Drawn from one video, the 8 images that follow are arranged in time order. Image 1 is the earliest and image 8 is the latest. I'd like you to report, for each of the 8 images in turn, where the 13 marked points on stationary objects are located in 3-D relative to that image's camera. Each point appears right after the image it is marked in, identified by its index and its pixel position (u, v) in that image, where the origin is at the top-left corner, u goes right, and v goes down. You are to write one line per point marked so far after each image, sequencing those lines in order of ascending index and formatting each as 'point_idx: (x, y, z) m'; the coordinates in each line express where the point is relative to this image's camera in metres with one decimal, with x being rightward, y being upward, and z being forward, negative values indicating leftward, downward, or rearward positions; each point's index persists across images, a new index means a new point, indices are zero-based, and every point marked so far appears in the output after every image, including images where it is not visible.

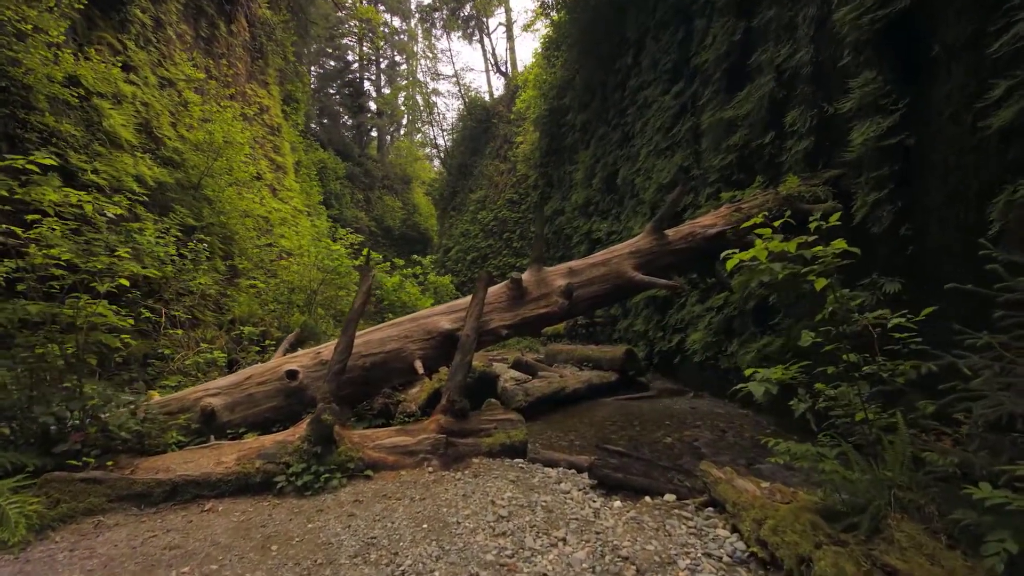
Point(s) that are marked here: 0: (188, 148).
0: (-5.8, +2.5, +9.1) m
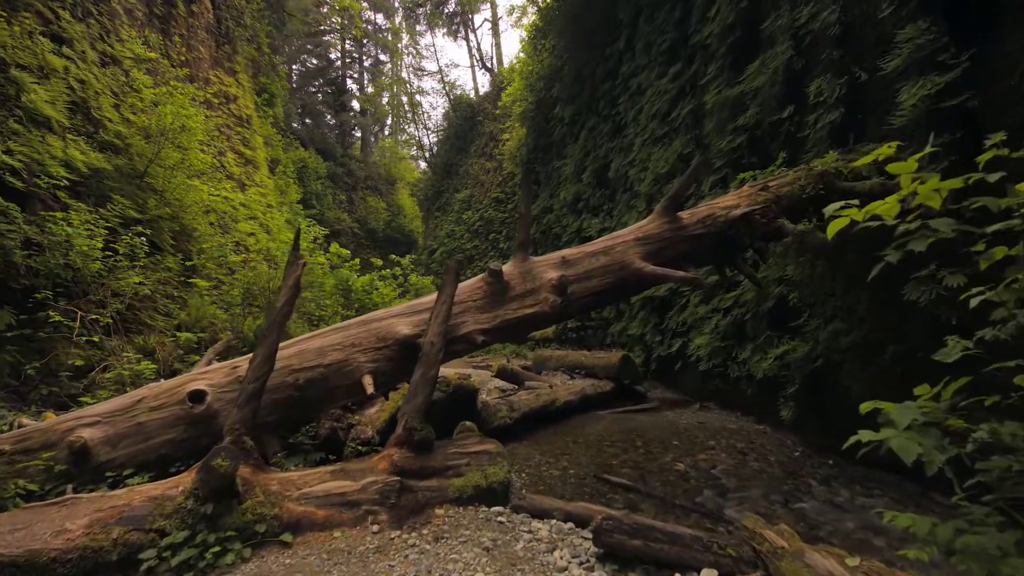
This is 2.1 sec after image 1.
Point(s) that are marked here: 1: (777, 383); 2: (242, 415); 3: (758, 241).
0: (-6.0, +2.5, +8.1) m
1: (+2.7, -1.0, +5.2) m
2: (-1.4, -0.7, +2.7) m
3: (+1.8, +0.3, +3.7) m
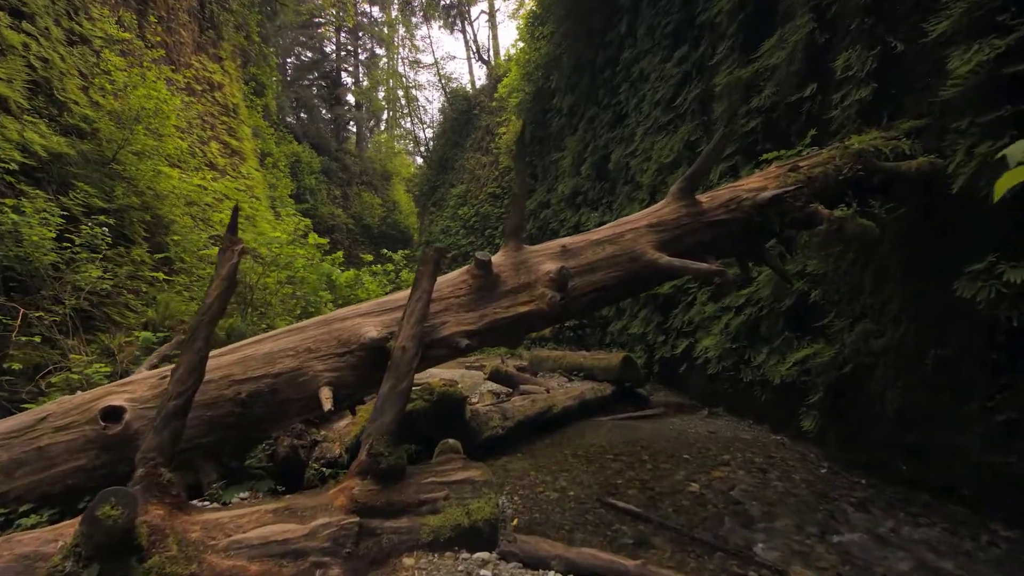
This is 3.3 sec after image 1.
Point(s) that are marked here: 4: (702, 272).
0: (-6.1, +2.6, +7.6) m
1: (+2.6, -0.9, +4.7) m
2: (-1.5, -0.6, +2.1) m
3: (+1.7, +0.4, +3.3) m
4: (+1.1, +0.1, +3.0) m
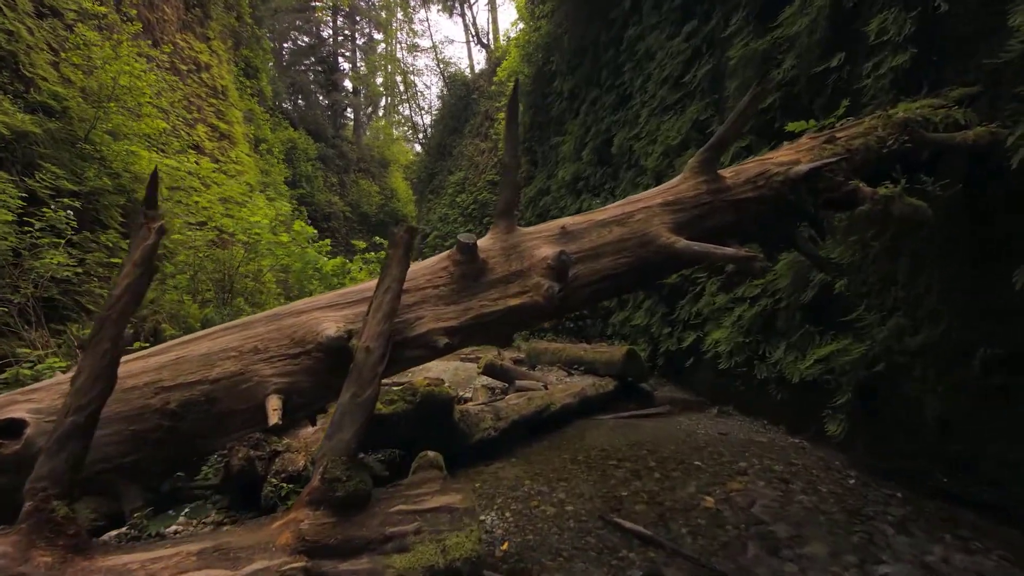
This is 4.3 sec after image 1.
0: (-6.1, +2.8, +7.1) m
1: (+2.6, -0.8, +4.3) m
2: (-1.5, -0.6, +1.7) m
3: (+1.7, +0.4, +2.8) m
4: (+1.1, +0.1, +2.5) m
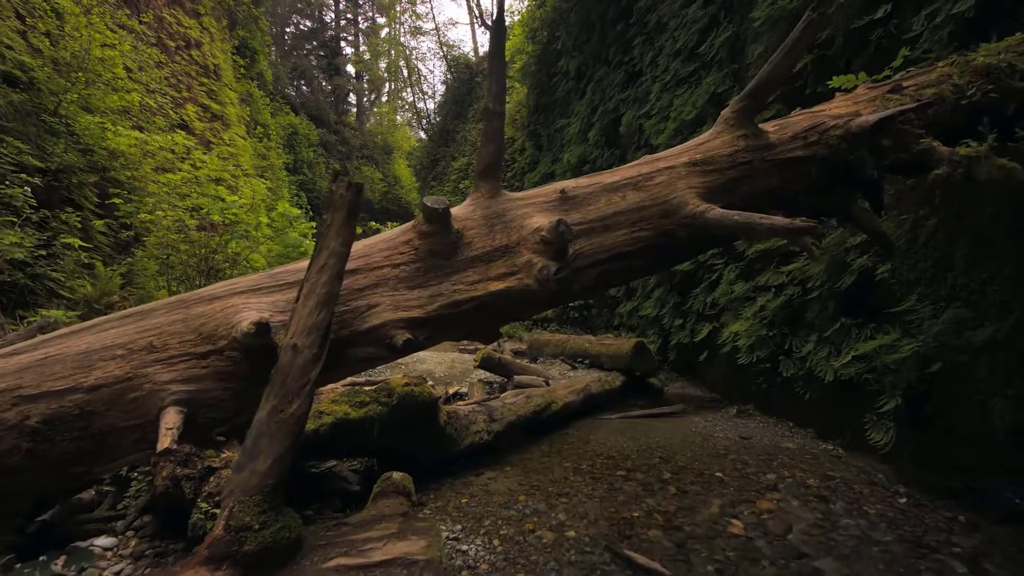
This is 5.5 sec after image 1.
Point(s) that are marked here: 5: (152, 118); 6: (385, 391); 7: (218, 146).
0: (-6.1, +2.9, +6.6) m
1: (+2.5, -0.7, +3.8) m
2: (-1.6, -0.5, +1.3) m
3: (+1.7, +0.5, +2.3) m
4: (+1.0, +0.2, +2.0) m
5: (-6.2, +2.9, +8.8) m
6: (-0.7, -0.6, +3.0) m
7: (-6.4, +3.1, +11.2) m
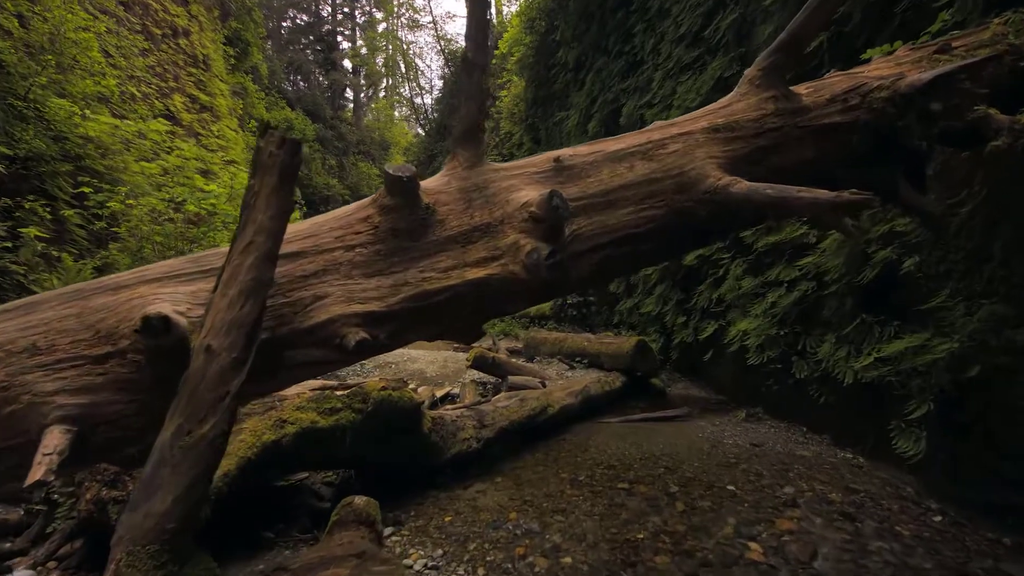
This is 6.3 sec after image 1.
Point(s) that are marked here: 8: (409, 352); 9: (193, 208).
0: (-6.2, +3.0, +6.3) m
1: (+2.5, -0.7, +3.5) m
2: (-1.6, -0.5, +1.0) m
3: (+1.6, +0.5, +2.0) m
4: (+1.0, +0.3, +1.7) m
5: (-6.2, +3.0, +8.4) m
6: (-0.8, -0.6, +2.7) m
7: (-6.5, +3.2, +10.9) m
8: (-1.5, -0.9, +7.3) m
9: (-3.7, +0.9, +5.9) m
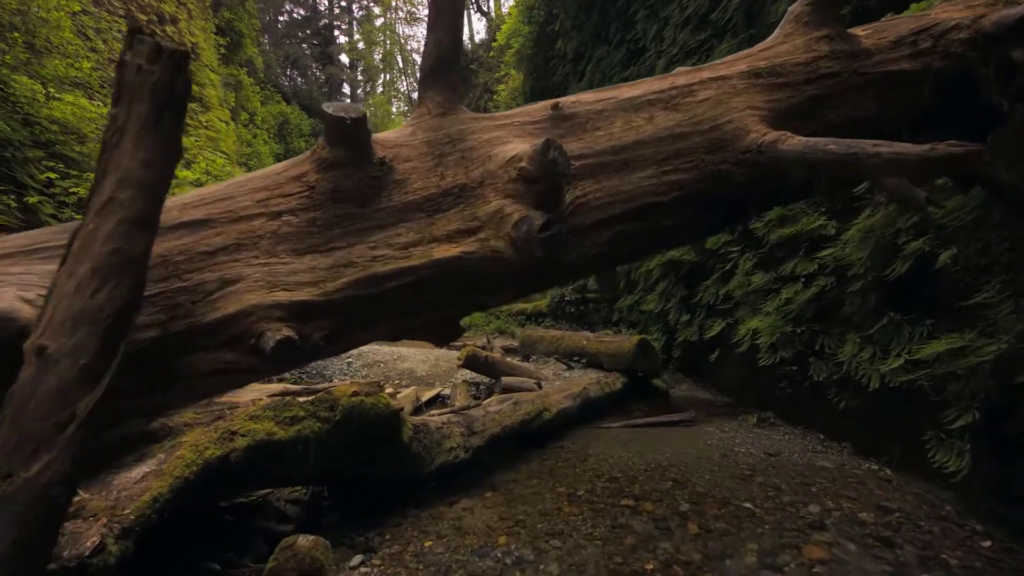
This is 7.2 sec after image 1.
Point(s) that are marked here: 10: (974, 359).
0: (-6.2, +3.1, +5.9) m
1: (+2.4, -0.7, +3.1) m
2: (-1.7, -0.5, +0.6) m
3: (+1.6, +0.6, +1.7) m
4: (+0.9, +0.3, +1.4) m
5: (-6.3, +3.1, +8.1) m
6: (-0.8, -0.5, +2.3) m
7: (-6.6, +3.3, +10.5) m
8: (-1.5, -0.9, +6.9) m
9: (-3.8, +1.0, +5.6) m
10: (+2.4, -0.3, +2.6) m
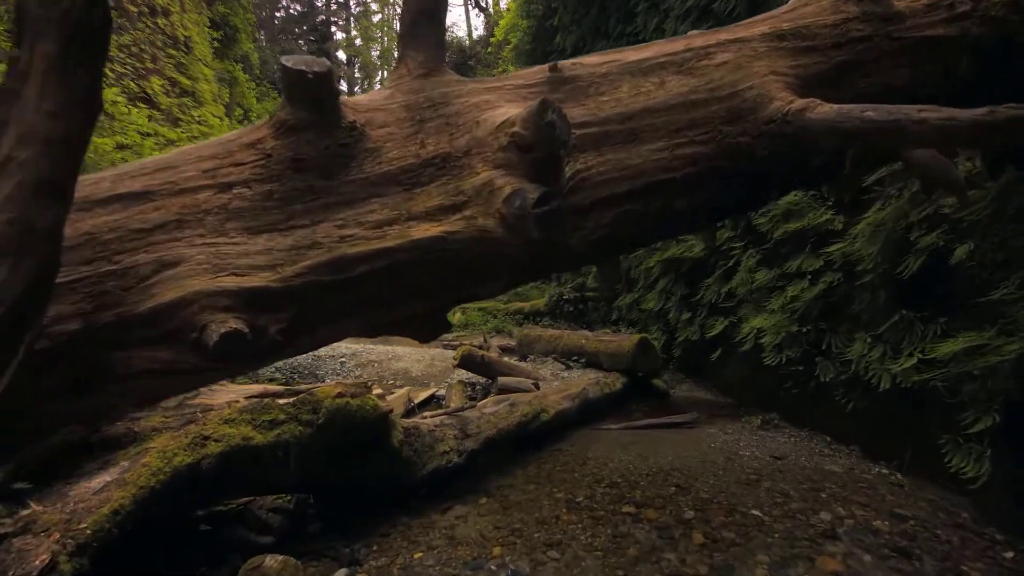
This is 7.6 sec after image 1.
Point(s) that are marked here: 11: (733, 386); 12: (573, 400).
0: (-6.2, +3.1, +5.7) m
1: (+2.4, -0.7, +3.0) m
2: (-1.7, -0.4, +0.5) m
3: (+1.6, +0.6, +1.5) m
4: (+0.9, +0.3, +1.2) m
5: (-6.3, +3.1, +7.9) m
6: (-0.9, -0.5, +2.2) m
7: (-6.6, +3.3, +10.3) m
8: (-1.6, -0.8, +6.8) m
9: (-3.8, +1.0, +5.4) m
10: (+2.4, -0.3, +2.5) m
11: (+2.1, -0.9, +4.7) m
12: (+0.5, -0.9, +4.0) m
